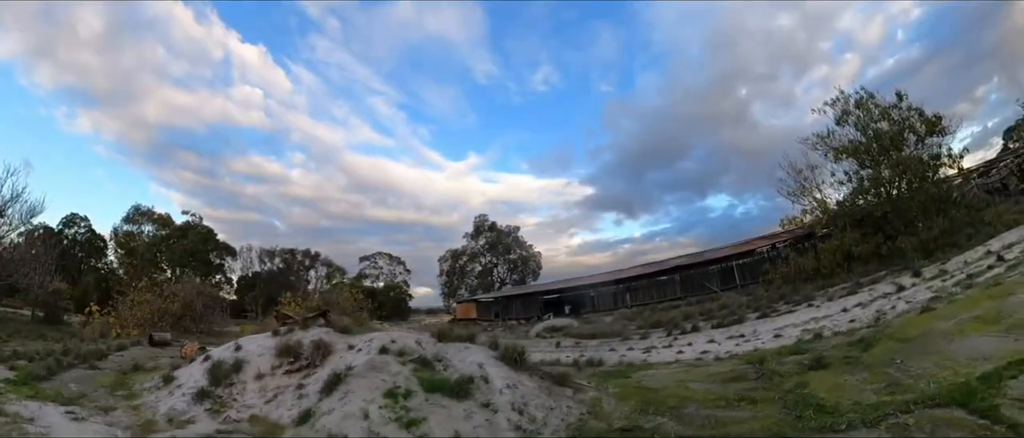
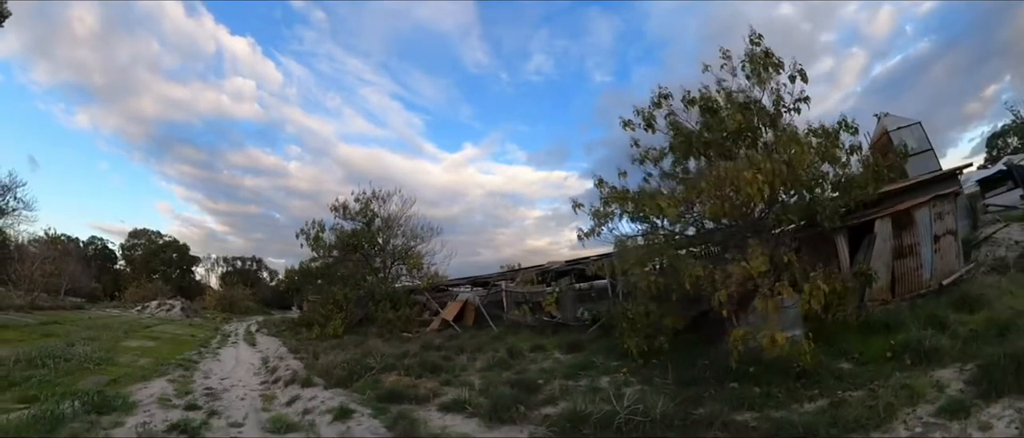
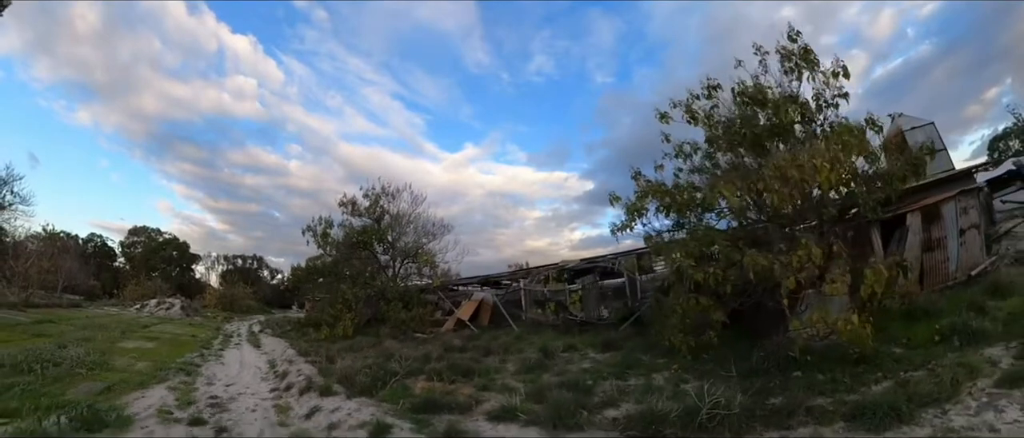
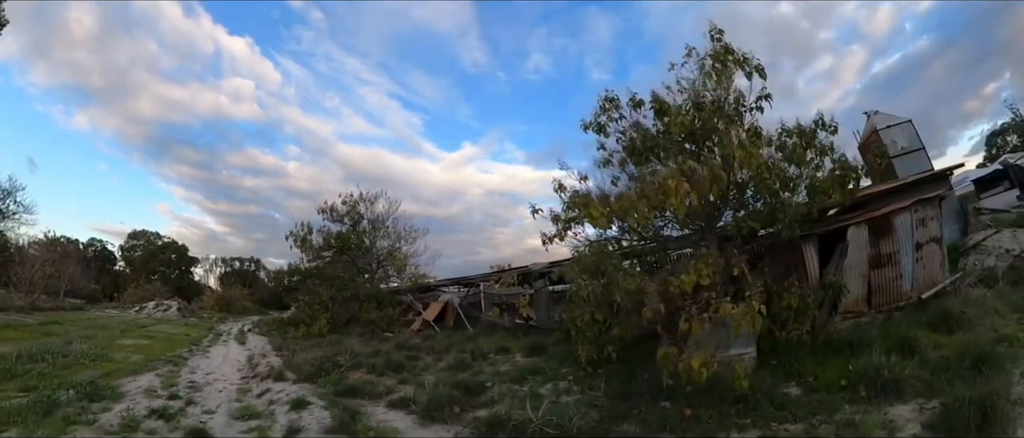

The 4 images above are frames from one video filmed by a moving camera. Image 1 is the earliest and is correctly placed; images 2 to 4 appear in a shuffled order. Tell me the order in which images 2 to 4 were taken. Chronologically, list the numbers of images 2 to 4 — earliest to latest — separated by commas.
3, 2, 4
